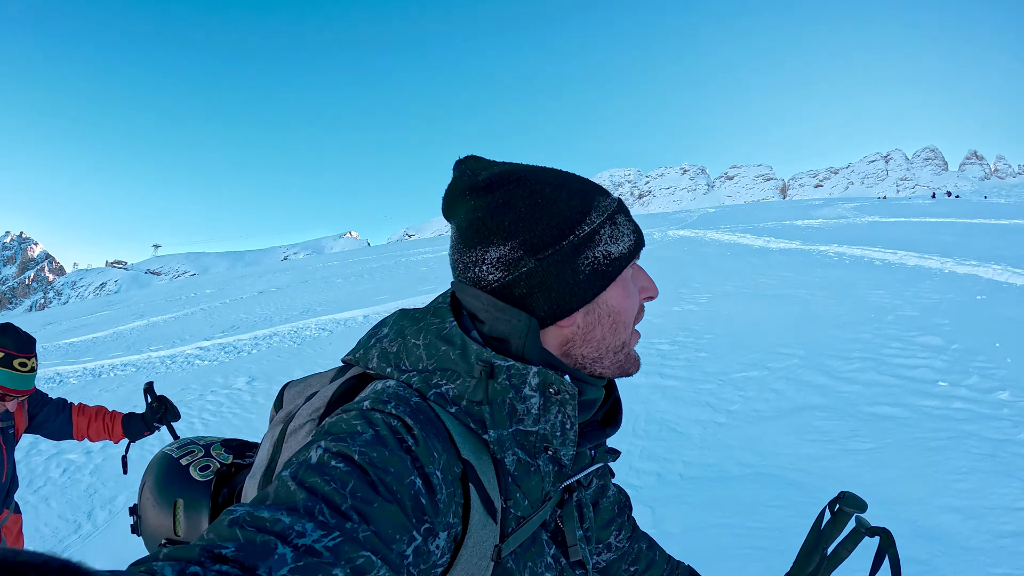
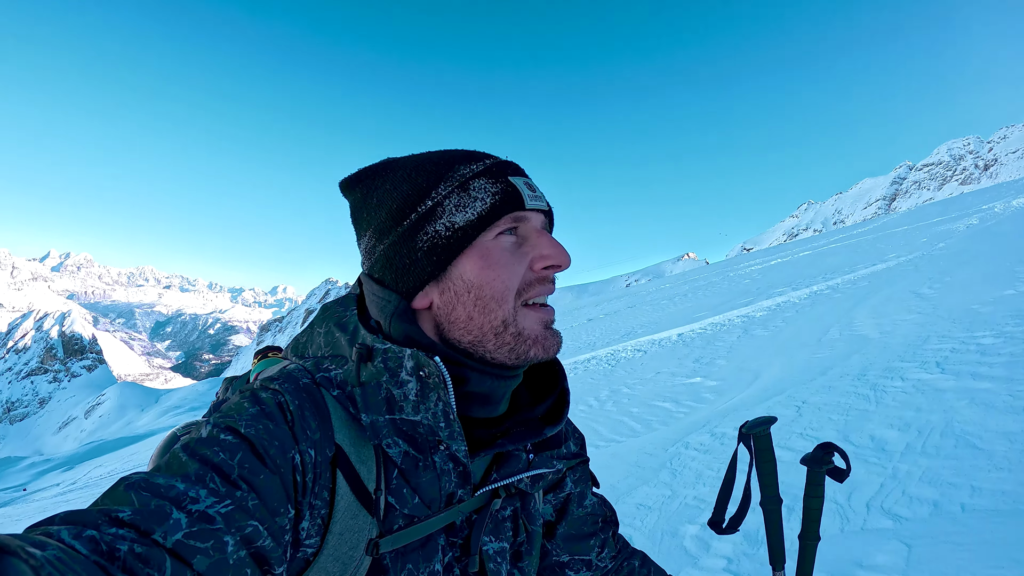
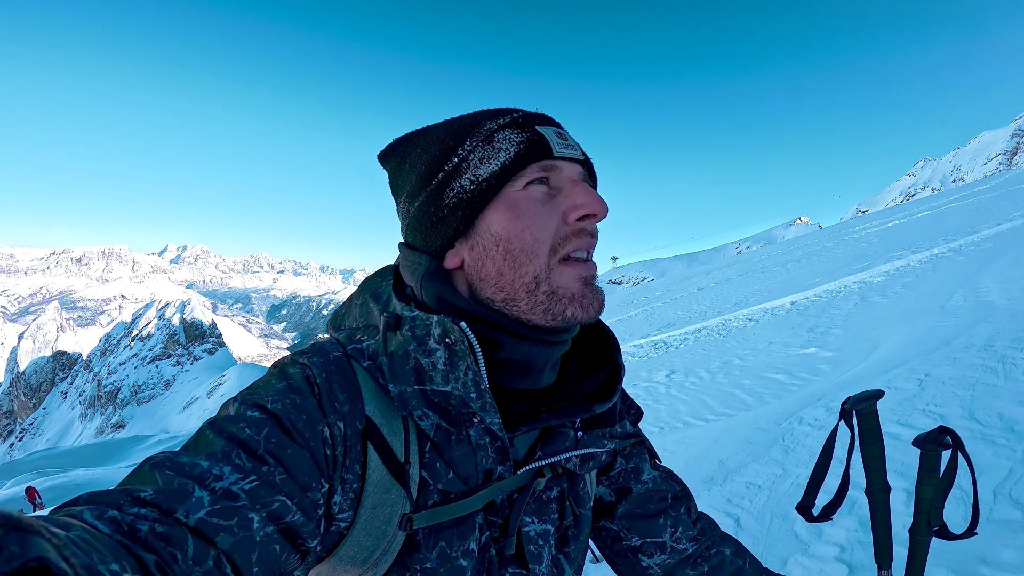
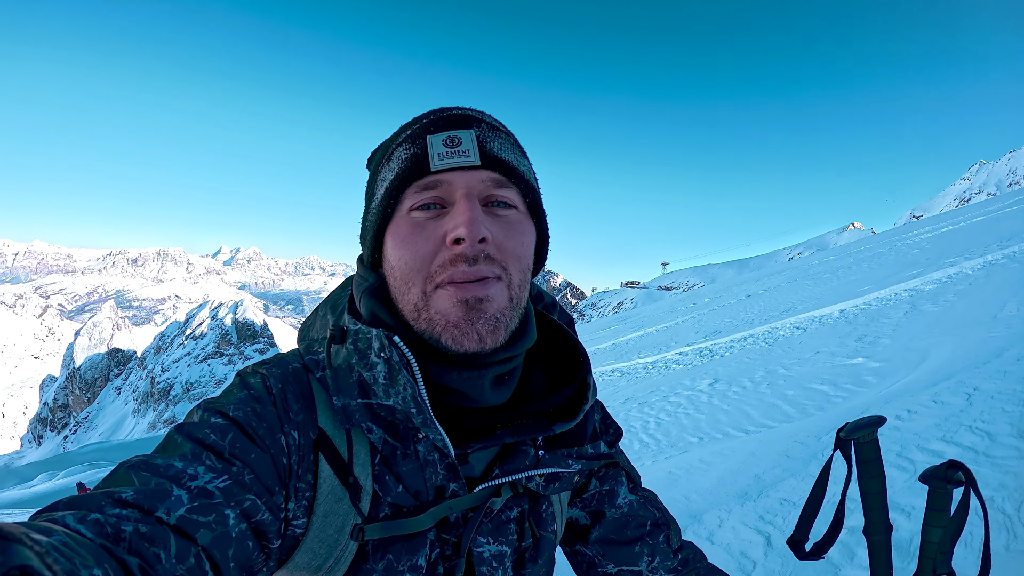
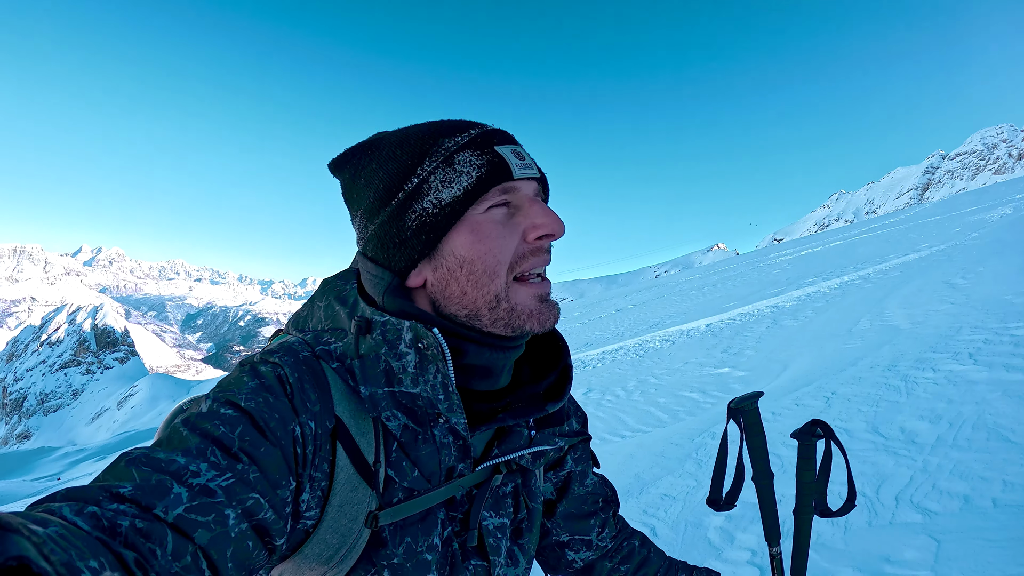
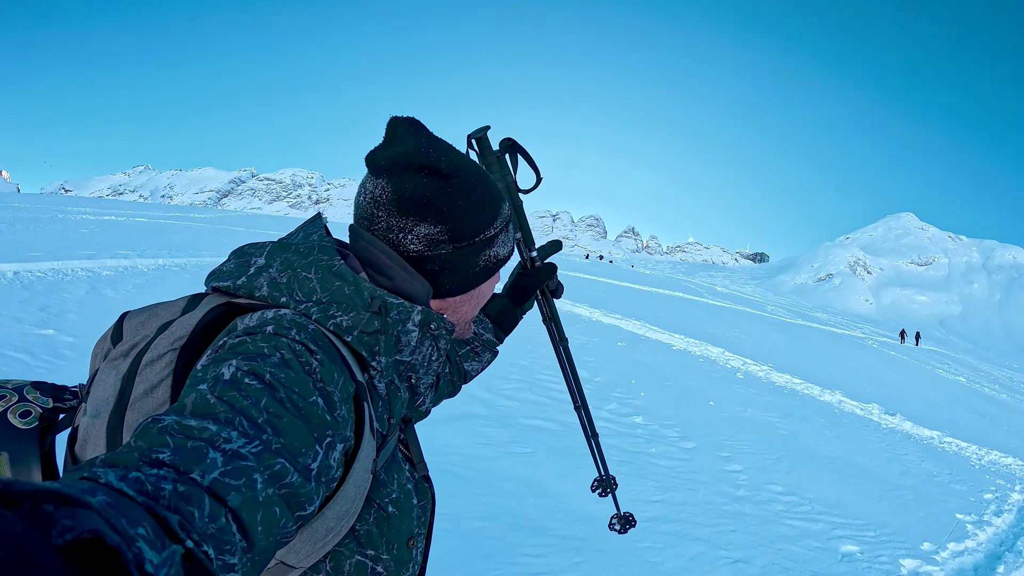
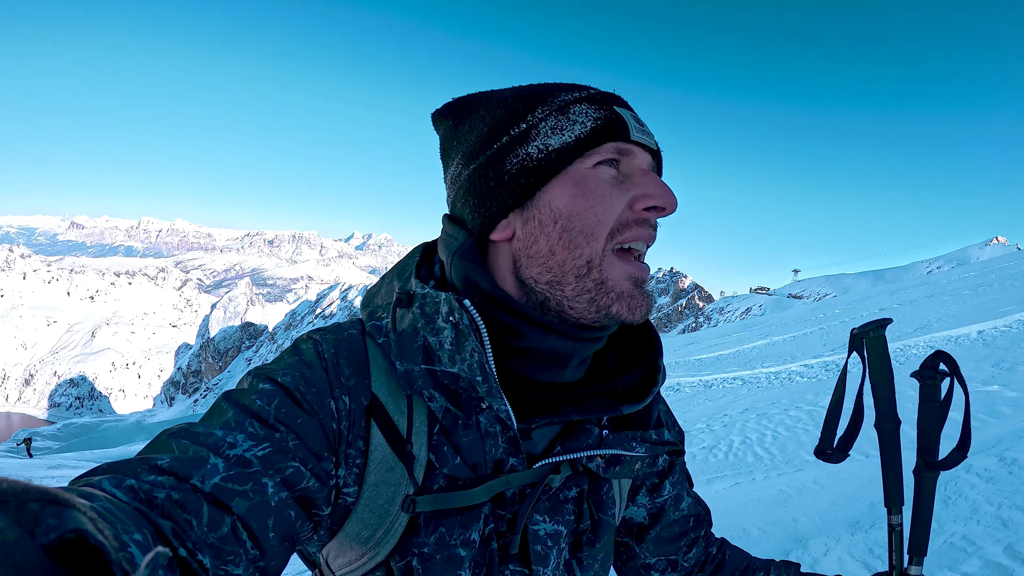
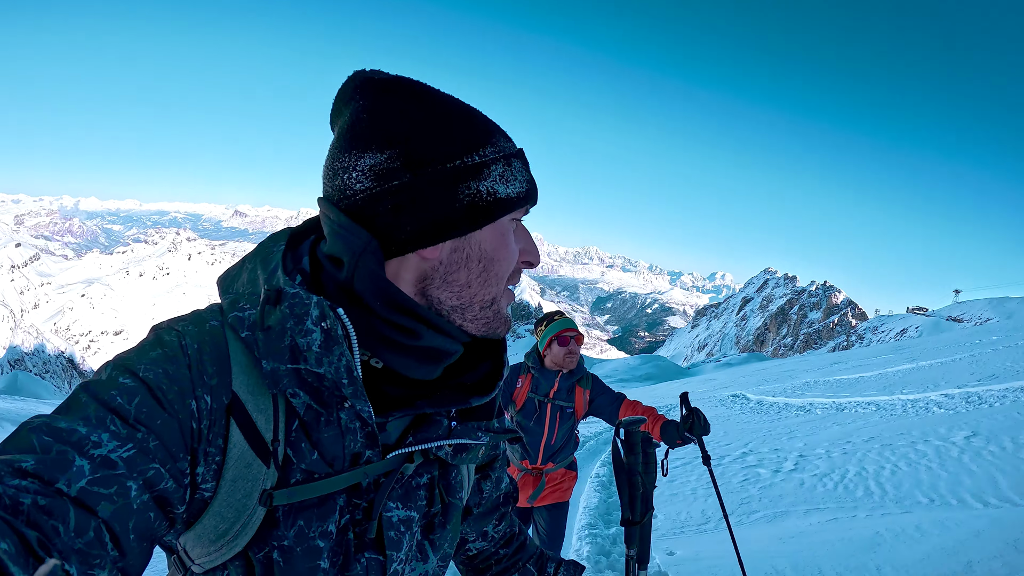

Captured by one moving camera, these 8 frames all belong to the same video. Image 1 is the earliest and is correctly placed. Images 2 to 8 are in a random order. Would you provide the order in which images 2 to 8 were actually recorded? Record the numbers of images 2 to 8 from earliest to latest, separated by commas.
6, 2, 5, 3, 4, 7, 8
